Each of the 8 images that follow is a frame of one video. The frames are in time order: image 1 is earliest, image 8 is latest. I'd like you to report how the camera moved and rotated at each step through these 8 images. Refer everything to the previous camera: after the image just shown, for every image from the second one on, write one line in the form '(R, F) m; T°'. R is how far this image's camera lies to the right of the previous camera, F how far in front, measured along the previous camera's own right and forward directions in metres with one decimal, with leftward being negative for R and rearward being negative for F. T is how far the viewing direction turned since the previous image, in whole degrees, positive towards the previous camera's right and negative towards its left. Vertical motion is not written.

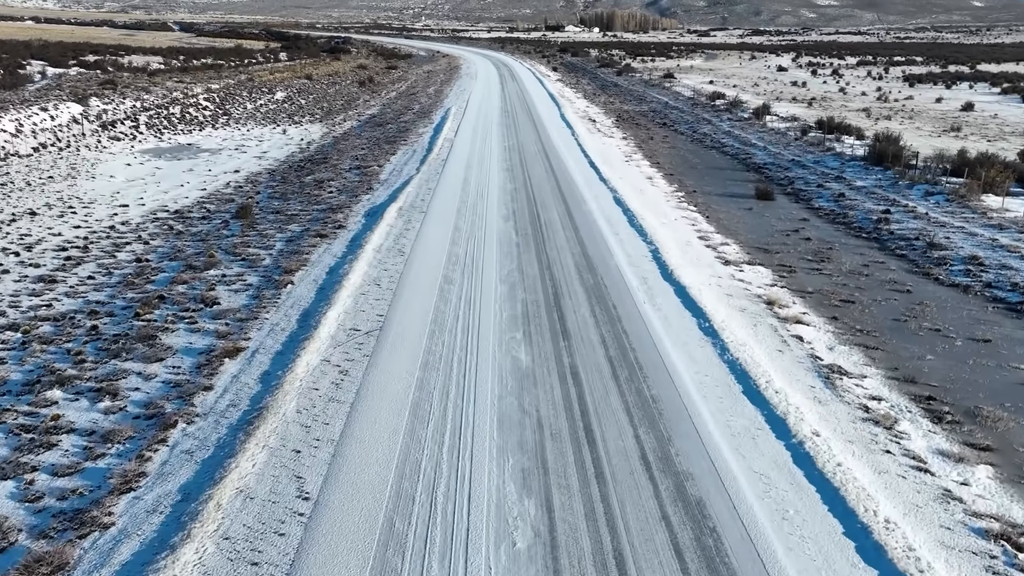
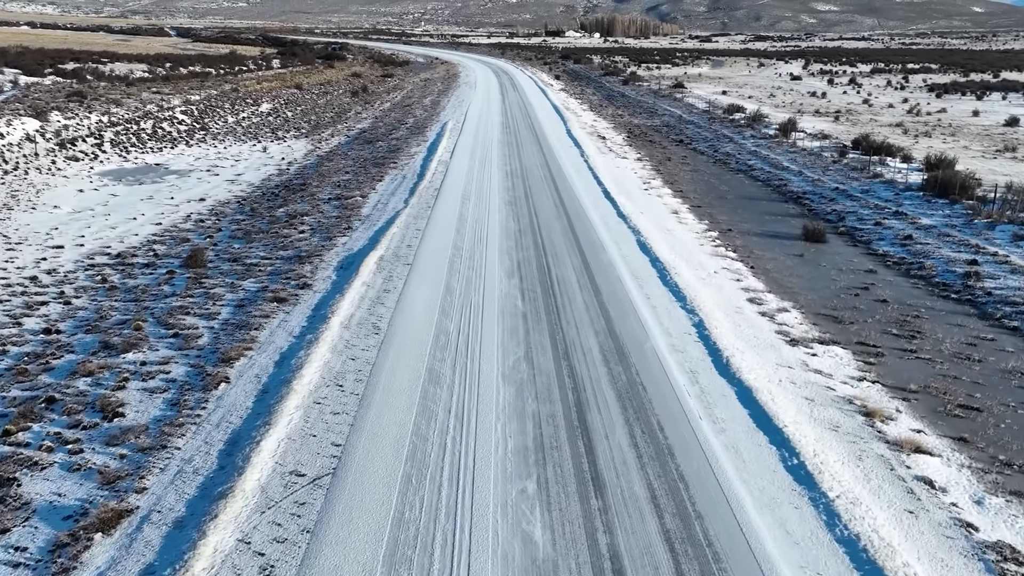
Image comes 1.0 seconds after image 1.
(-0.1, +2.5) m; 0°
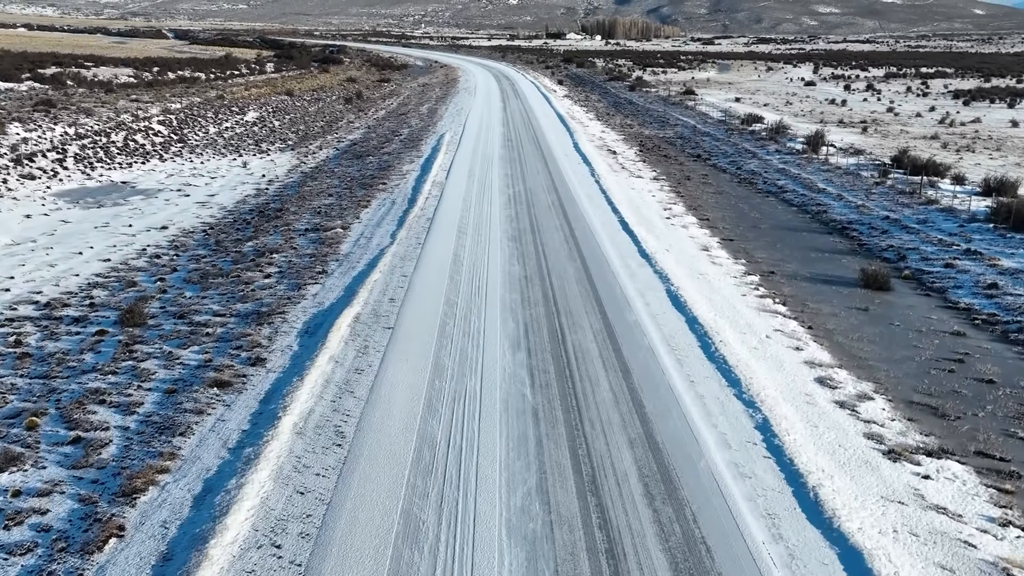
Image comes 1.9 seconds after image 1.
(0.0, +2.2) m; 0°
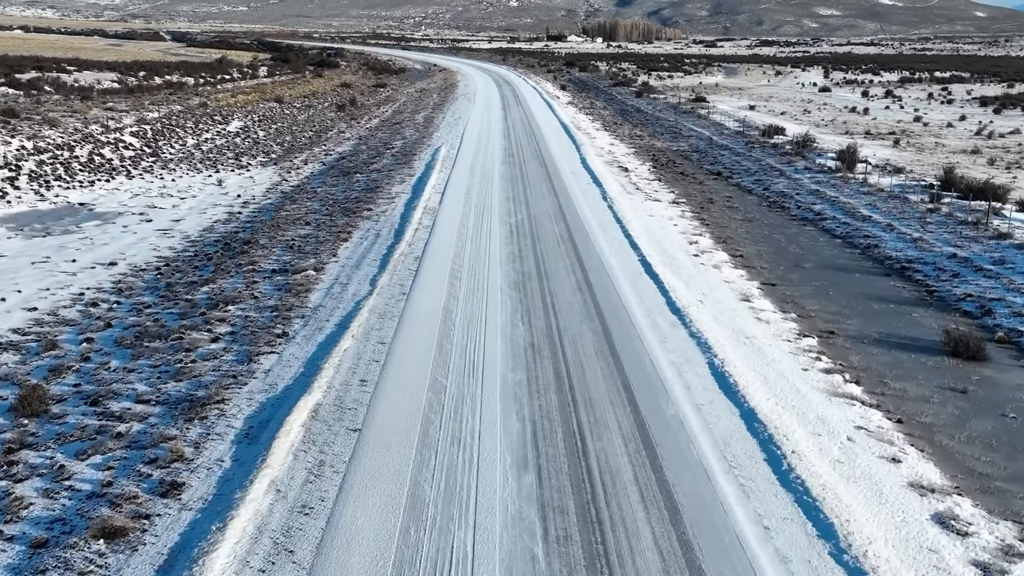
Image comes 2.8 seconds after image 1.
(0.0, +2.2) m; 0°
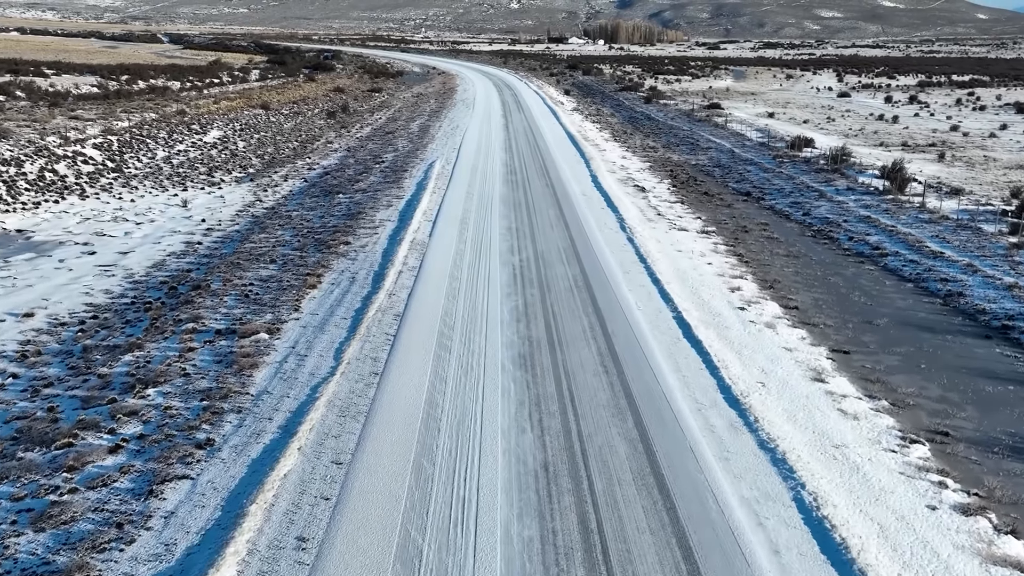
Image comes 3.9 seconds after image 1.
(0.0, +2.6) m; 0°
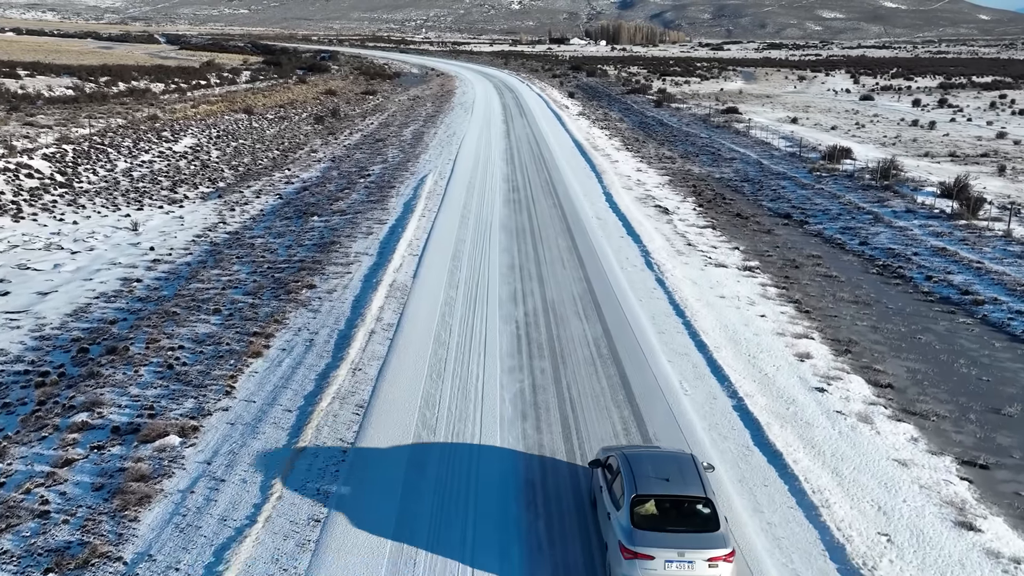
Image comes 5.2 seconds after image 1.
(0.0, +2.8) m; 0°
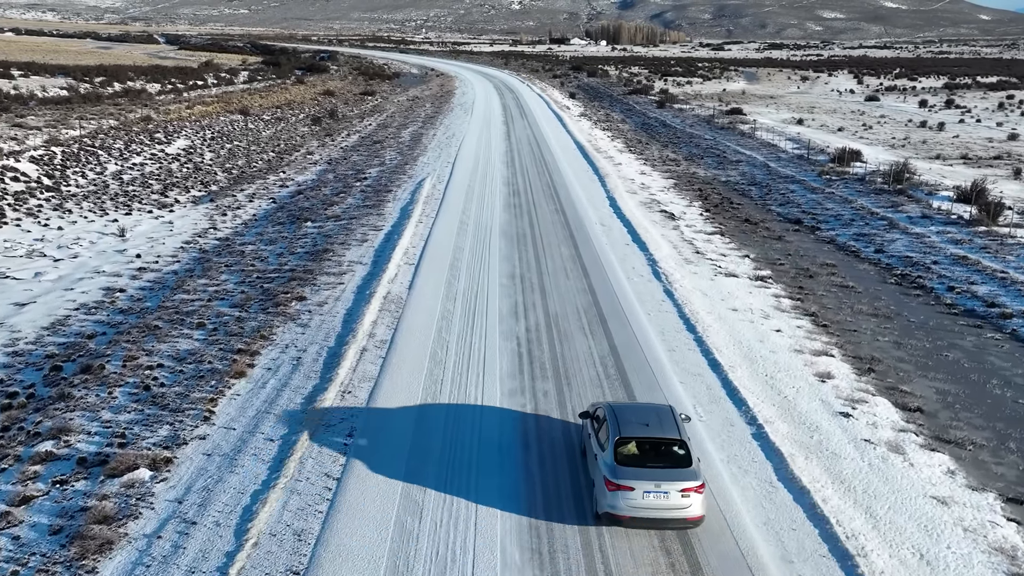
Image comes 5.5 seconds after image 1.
(0.0, +0.6) m; 0°
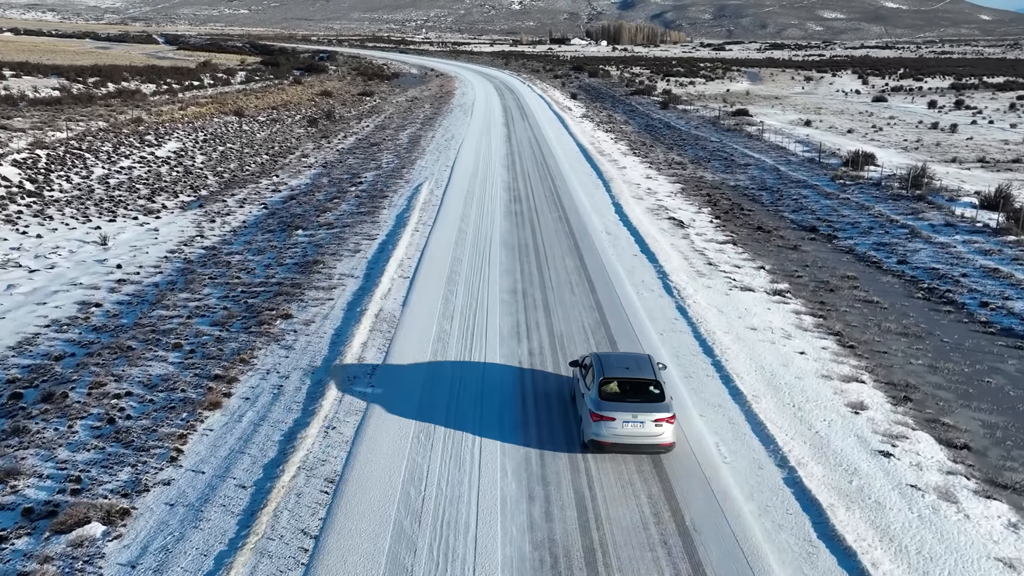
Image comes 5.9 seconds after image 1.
(0.0, +0.8) m; 0°
